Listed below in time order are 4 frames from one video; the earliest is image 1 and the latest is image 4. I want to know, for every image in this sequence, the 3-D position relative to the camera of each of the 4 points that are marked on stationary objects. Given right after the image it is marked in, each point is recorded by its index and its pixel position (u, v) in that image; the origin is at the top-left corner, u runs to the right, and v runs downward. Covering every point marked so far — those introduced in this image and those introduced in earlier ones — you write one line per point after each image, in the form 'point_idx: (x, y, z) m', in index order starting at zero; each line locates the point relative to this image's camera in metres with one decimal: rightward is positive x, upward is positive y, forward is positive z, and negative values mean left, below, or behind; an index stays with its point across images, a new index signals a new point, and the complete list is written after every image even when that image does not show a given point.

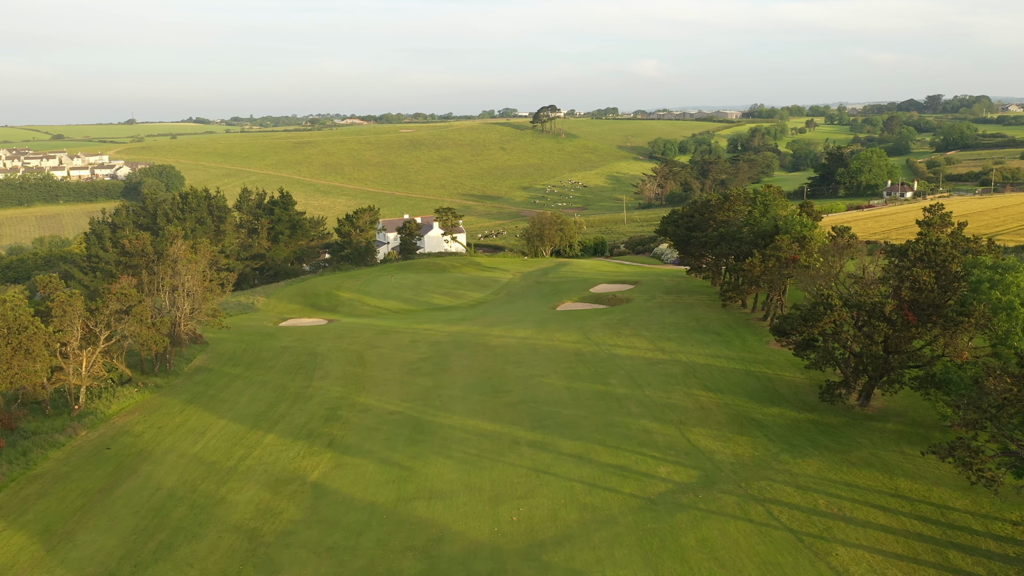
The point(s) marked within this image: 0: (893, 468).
0: (+9.0, -4.2, +19.5) m
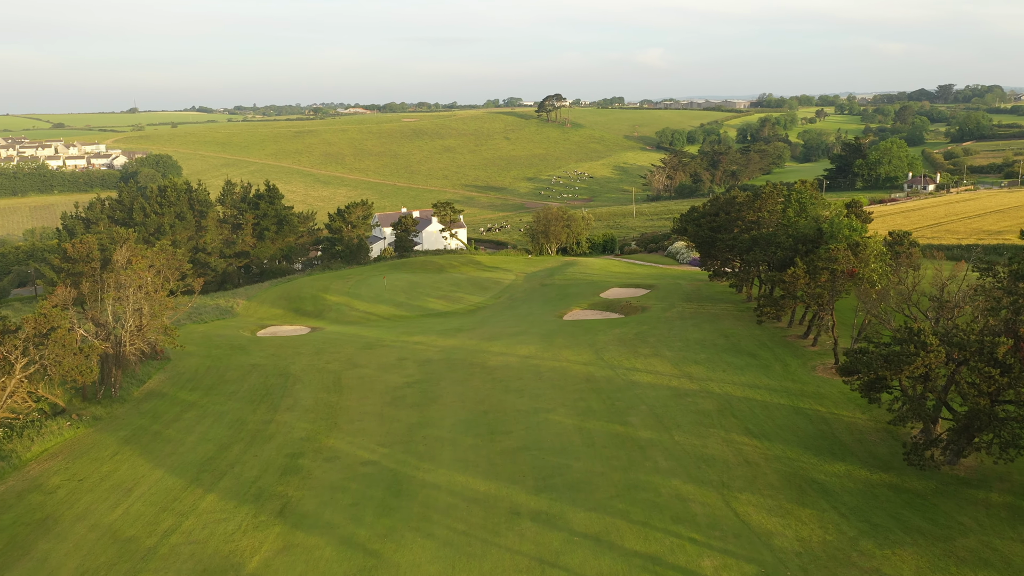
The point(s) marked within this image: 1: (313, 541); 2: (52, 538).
0: (+8.9, -4.9, +14.6) m
1: (-4.1, -5.3, +17.3) m
2: (-10.1, -5.5, +18.2) m
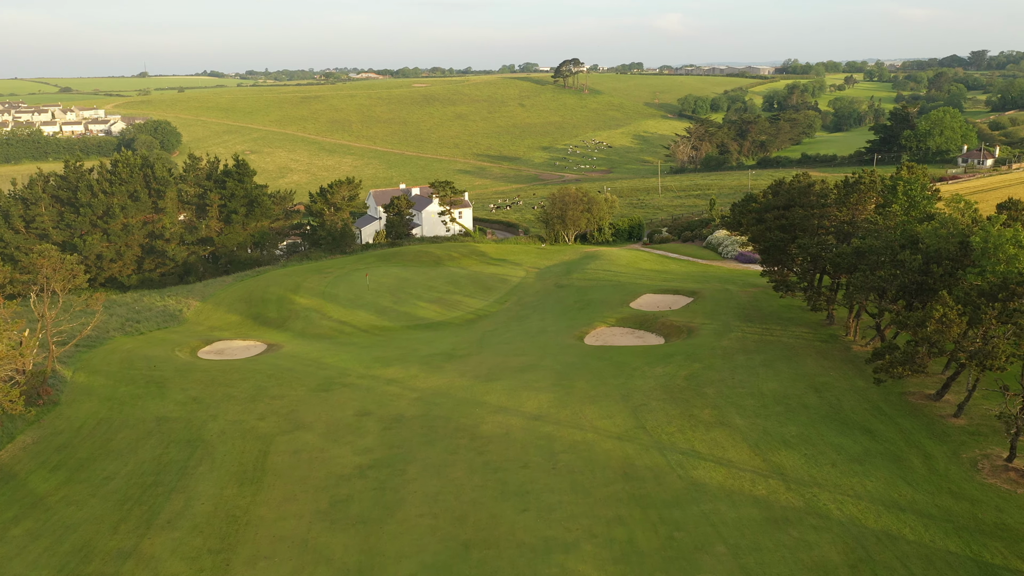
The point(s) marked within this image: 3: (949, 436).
0: (+8.6, -6.7, +4.8) m
1: (-4.4, -6.8, +7.8) m
2: (-10.3, -6.9, +8.8) m
3: (+10.5, -3.5, +19.7) m
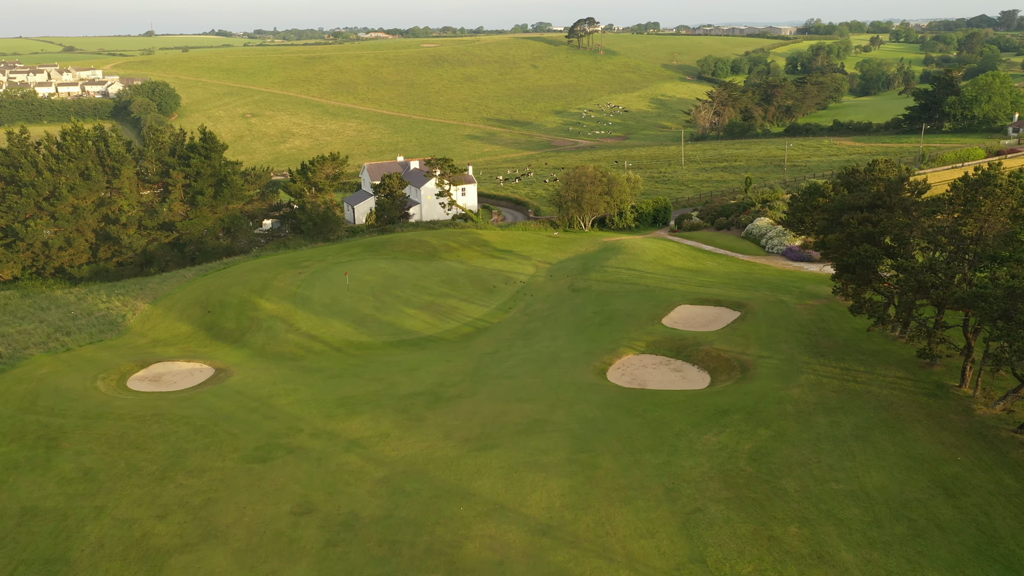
0: (+8.3, -8.7, -2.2) m
1: (-4.7, -8.5, +0.9) m
2: (-10.6, -8.6, +2.0) m
3: (+10.4, -4.9, +12.5) m
